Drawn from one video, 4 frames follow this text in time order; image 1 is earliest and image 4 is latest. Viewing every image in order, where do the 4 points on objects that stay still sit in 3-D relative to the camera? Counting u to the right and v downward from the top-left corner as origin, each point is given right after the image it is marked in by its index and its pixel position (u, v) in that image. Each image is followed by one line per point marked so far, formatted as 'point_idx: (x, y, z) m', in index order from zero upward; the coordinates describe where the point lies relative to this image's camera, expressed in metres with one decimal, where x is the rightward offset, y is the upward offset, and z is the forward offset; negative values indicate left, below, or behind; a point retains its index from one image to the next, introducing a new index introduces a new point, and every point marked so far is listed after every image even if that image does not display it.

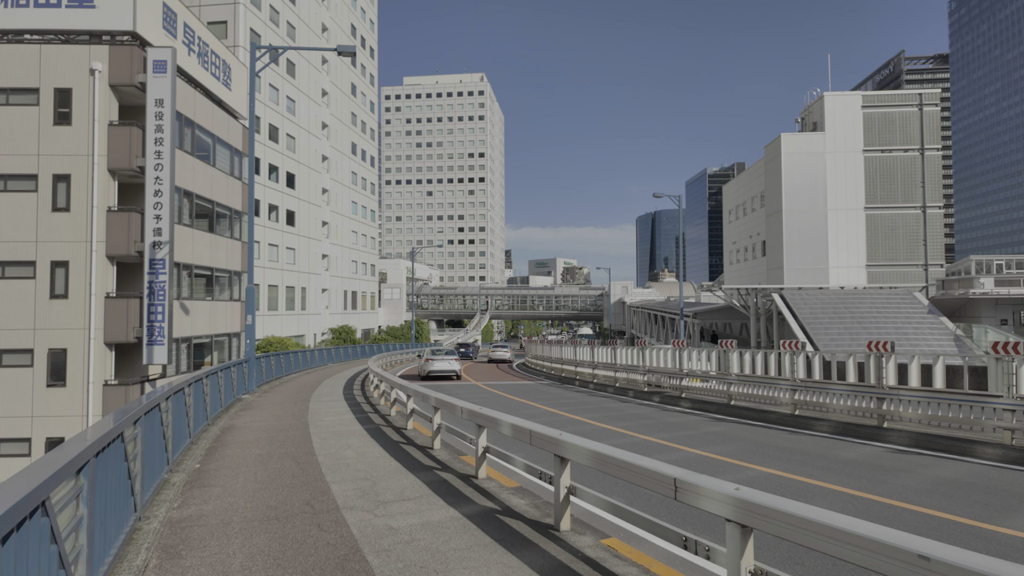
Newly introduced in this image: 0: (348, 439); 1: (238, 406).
0: (-2.8, -2.6, +10.2) m
1: (-6.8, -2.9, +14.9) m
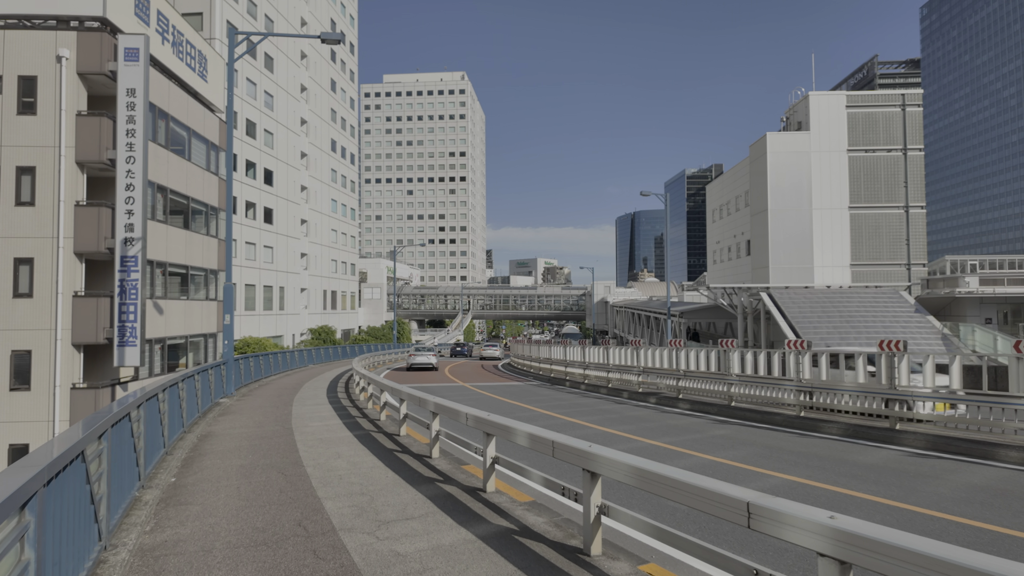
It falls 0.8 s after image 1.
0: (-2.8, -2.5, +9.5) m
1: (-6.9, -2.9, +14.0) m
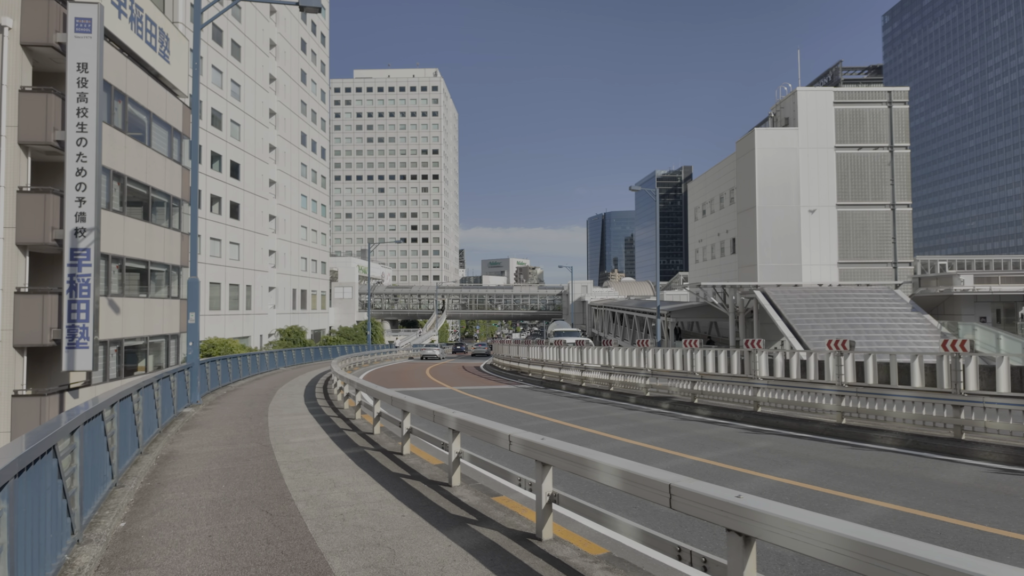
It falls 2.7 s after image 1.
0: (-2.4, -2.4, +7.8) m
1: (-6.7, -2.7, +12.1) m
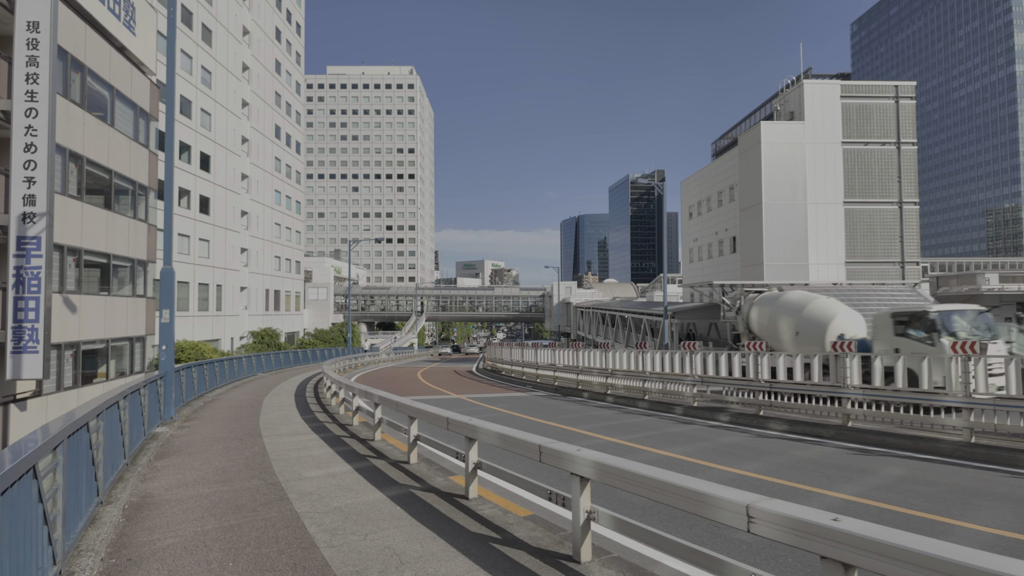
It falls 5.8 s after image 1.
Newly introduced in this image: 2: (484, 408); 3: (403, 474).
0: (-1.2, -2.2, +5.4) m
1: (-5.7, -2.6, +9.5) m
2: (-0.8, -3.4, +17.0) m
3: (-1.4, -2.4, +7.8) m
